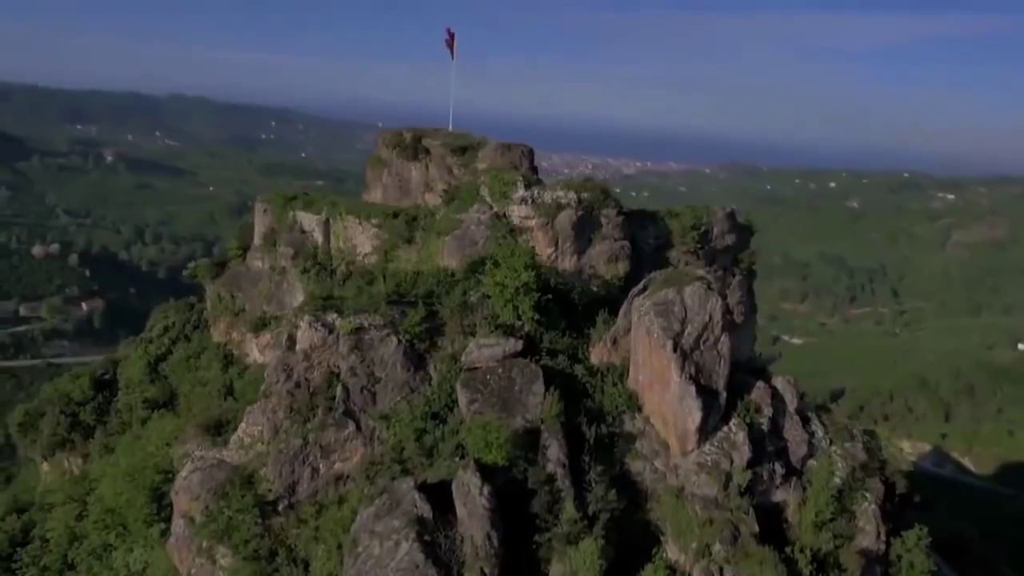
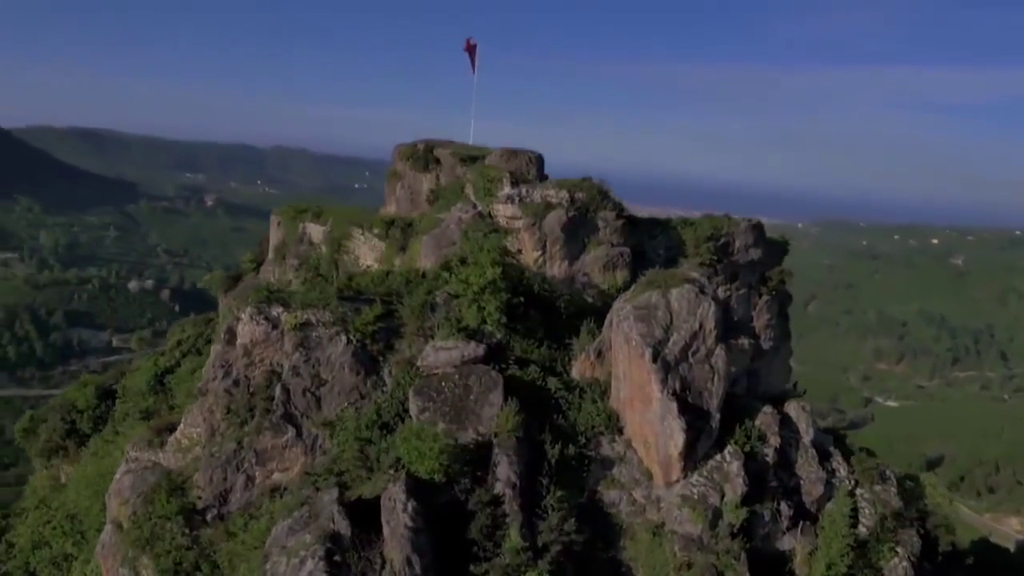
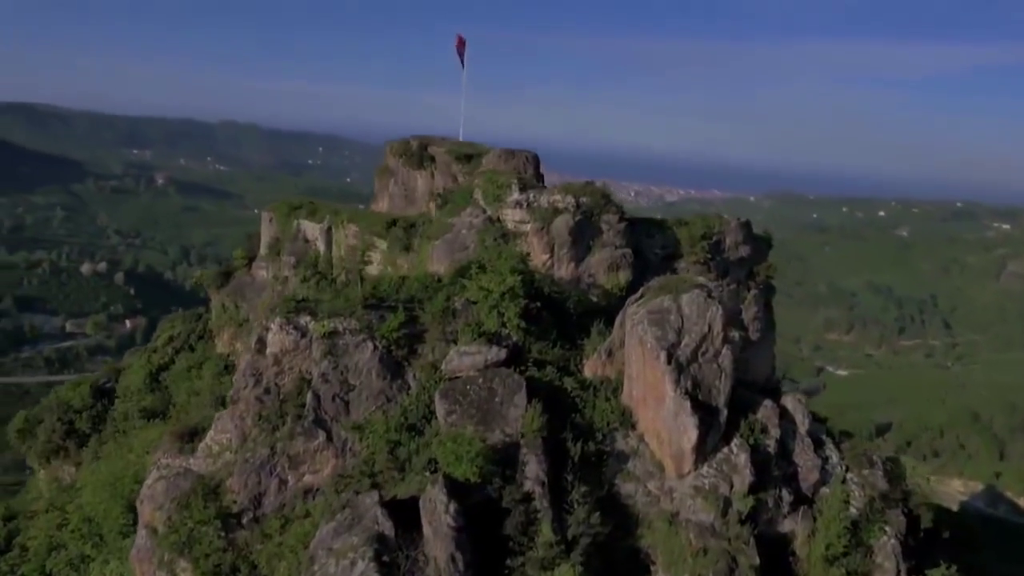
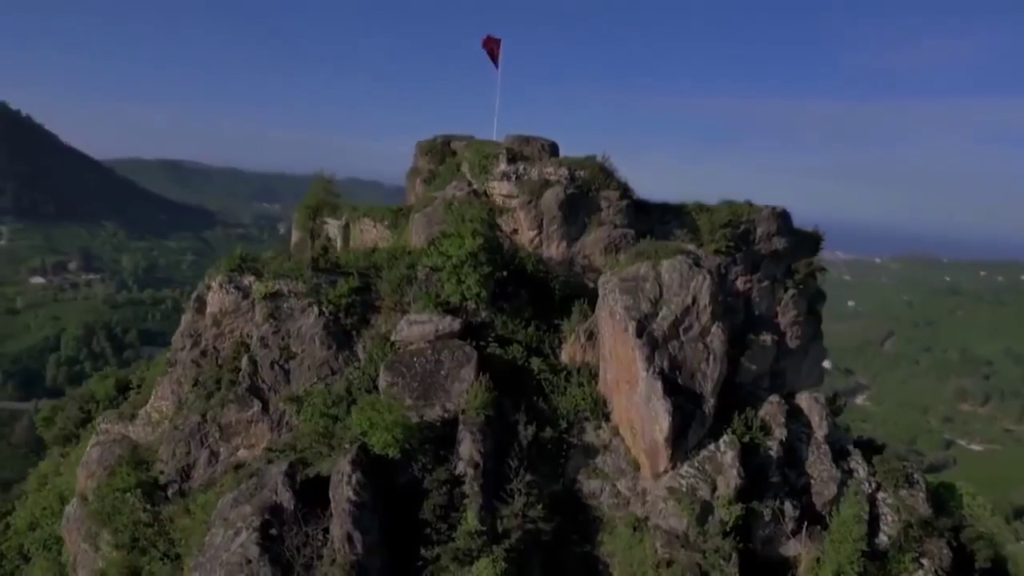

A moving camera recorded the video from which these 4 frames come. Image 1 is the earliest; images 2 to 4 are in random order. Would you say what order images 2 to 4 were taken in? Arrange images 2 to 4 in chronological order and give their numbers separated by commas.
3, 2, 4
